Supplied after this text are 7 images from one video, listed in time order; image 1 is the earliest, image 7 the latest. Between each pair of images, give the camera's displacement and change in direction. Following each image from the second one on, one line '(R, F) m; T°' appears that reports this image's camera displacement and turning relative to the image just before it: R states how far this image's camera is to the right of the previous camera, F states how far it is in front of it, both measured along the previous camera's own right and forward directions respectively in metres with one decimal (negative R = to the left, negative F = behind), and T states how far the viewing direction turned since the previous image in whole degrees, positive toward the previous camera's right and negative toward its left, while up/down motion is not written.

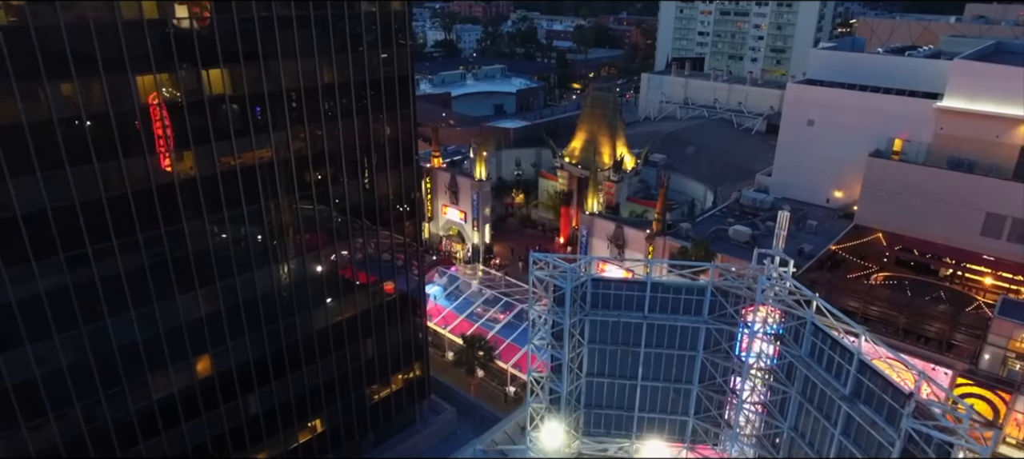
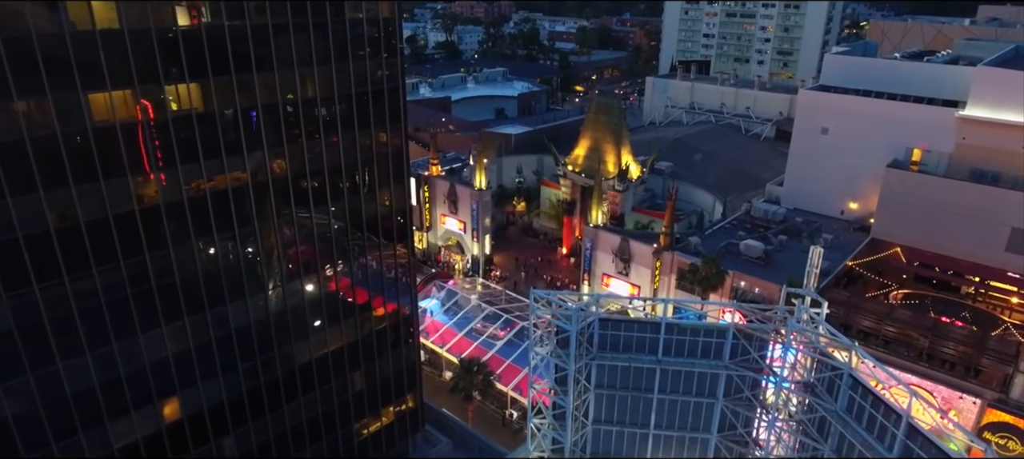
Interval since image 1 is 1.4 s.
(+0.1, +1.8) m; 0°
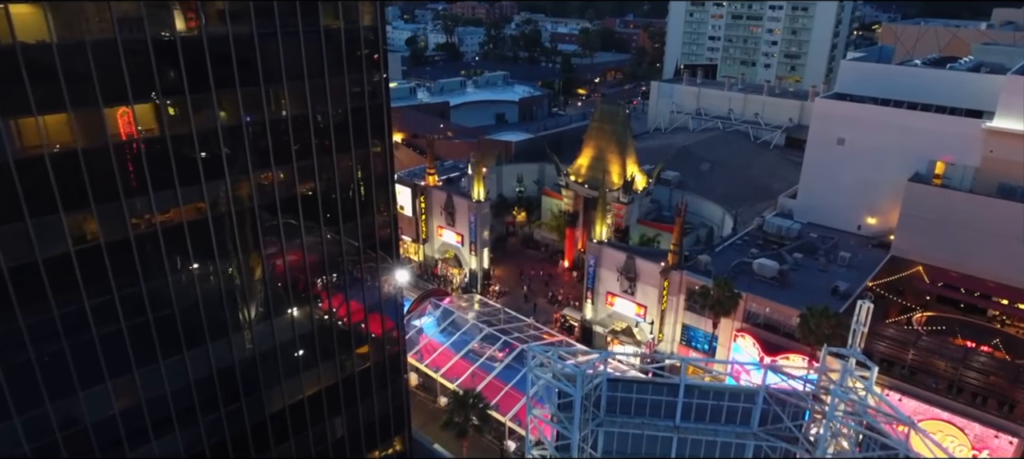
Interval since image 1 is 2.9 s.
(+0.1, +2.1) m; 0°
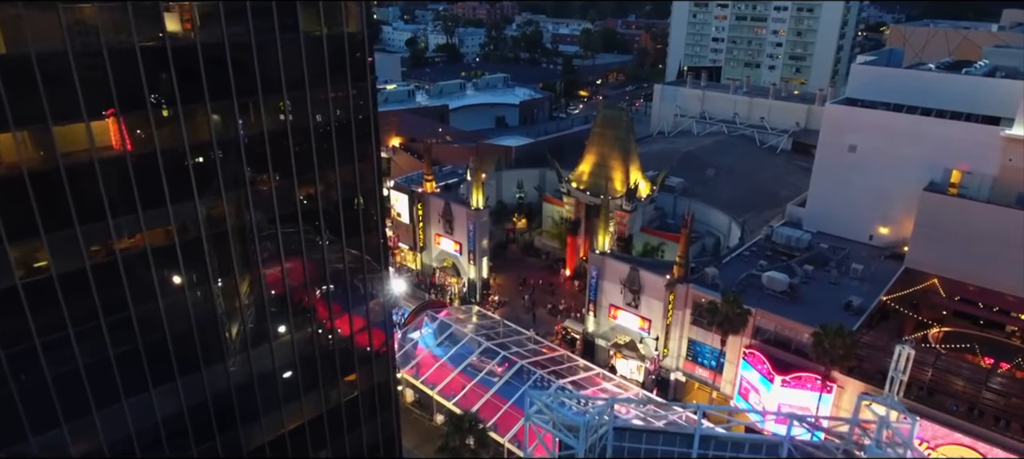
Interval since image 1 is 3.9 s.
(+0.1, +1.3) m; 0°
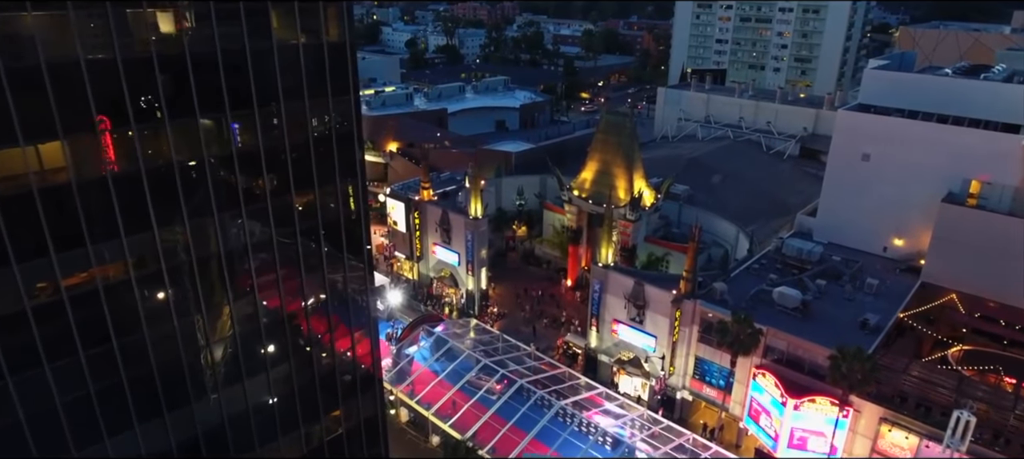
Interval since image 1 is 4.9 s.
(+0.1, +1.5) m; 0°
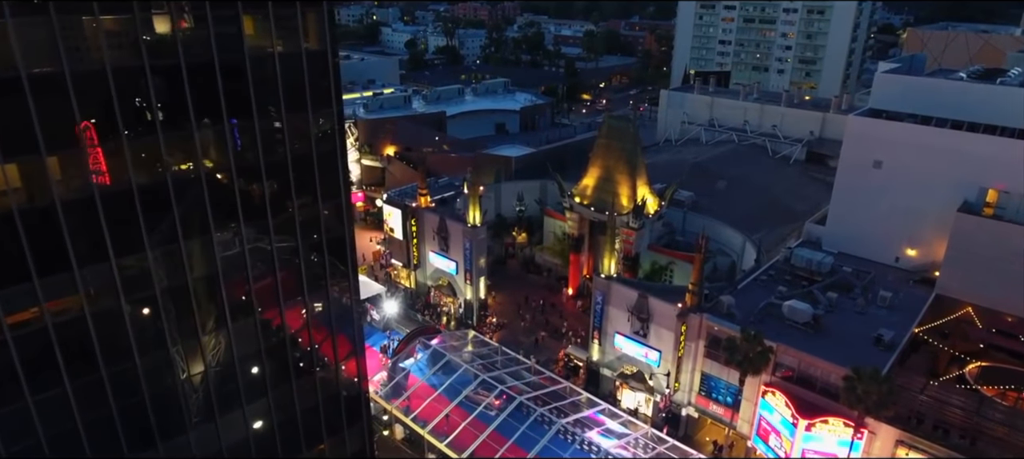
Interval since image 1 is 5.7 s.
(+0.1, +1.2) m; 0°
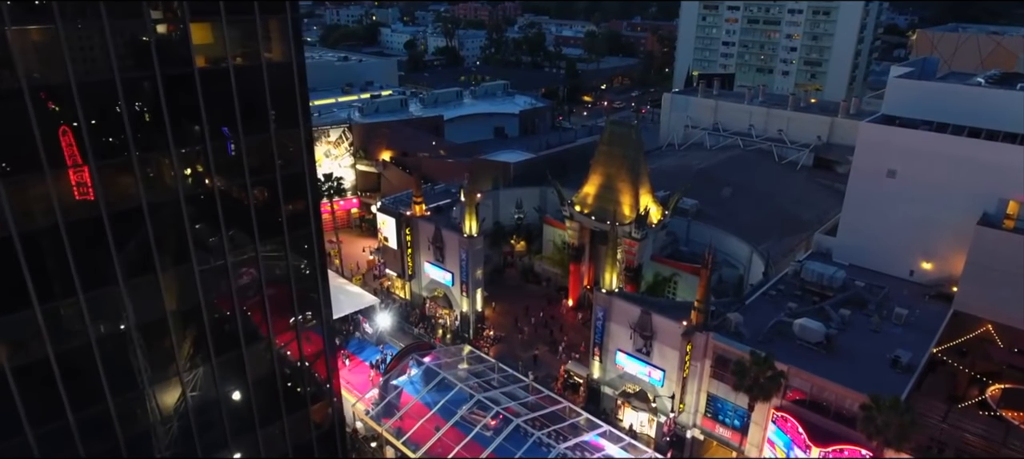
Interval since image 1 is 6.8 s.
(+0.2, +1.5) m; 0°
